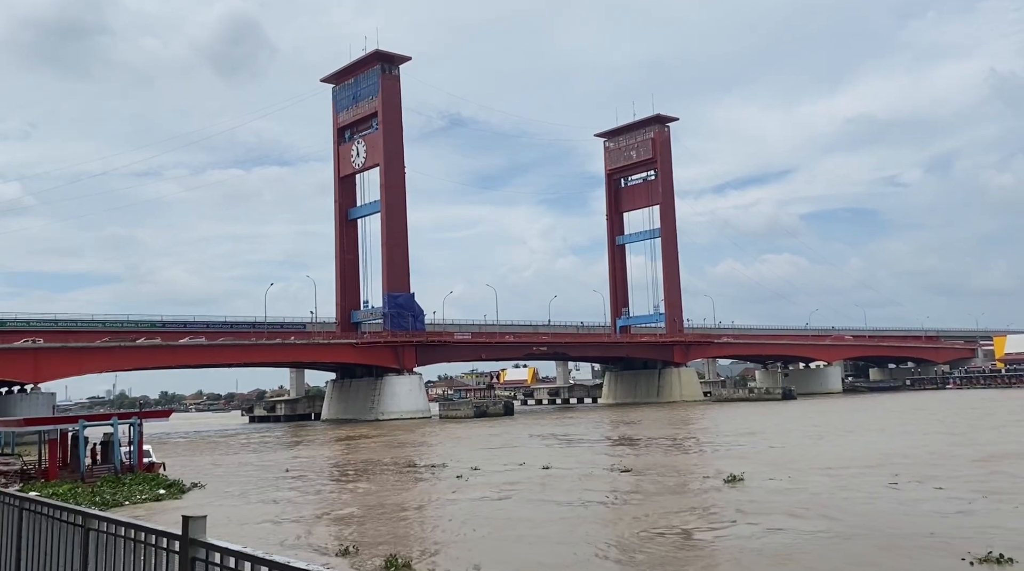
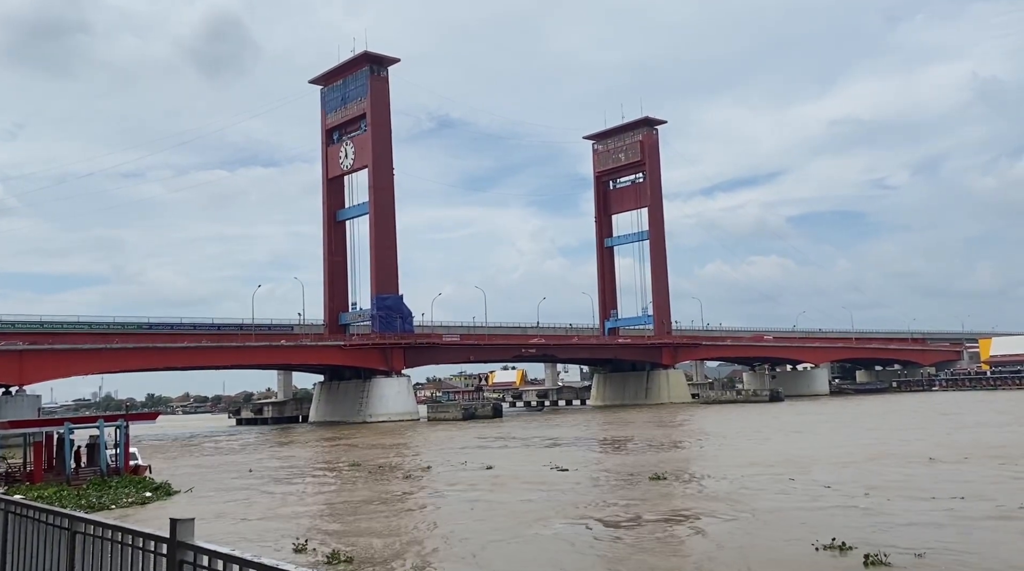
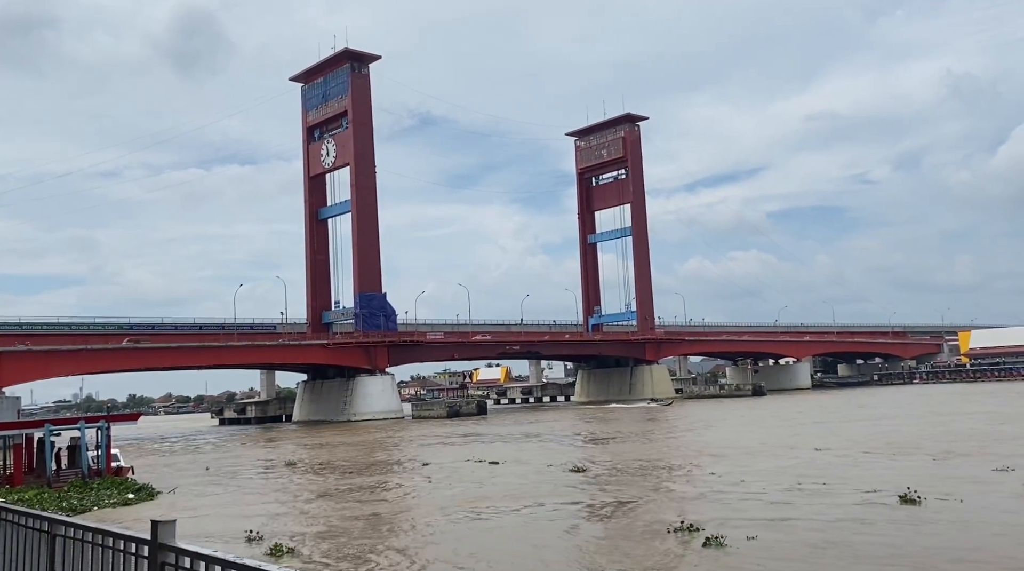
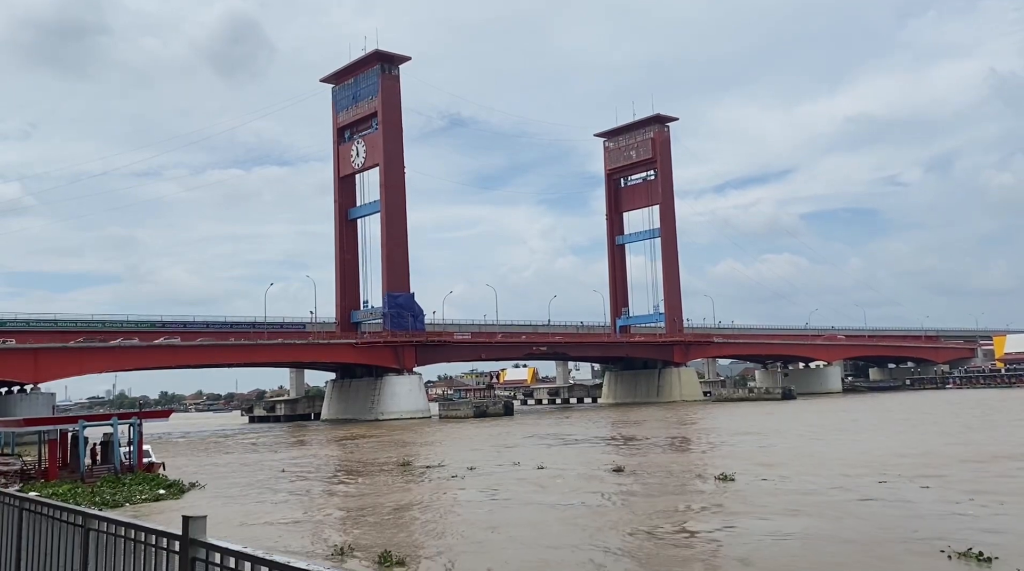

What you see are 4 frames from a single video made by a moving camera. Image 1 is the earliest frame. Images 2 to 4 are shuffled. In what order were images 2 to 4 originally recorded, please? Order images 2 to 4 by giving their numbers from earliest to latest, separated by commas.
4, 2, 3
